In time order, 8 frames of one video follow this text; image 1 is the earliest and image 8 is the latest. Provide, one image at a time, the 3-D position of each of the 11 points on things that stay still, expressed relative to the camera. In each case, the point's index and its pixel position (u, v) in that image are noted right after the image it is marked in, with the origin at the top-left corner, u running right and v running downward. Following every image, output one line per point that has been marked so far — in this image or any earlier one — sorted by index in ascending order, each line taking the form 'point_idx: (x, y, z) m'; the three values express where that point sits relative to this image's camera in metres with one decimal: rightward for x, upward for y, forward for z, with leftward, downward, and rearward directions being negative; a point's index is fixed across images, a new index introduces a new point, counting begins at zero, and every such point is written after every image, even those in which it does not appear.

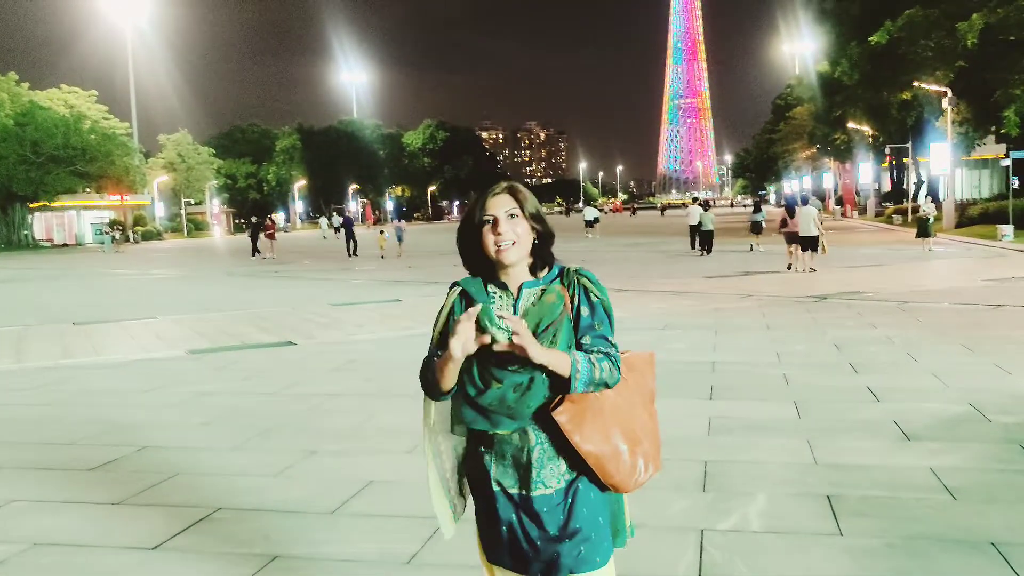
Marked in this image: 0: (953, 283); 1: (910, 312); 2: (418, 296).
0: (+8.1, +0.1, +17.9) m
1: (+5.2, -0.3, +12.9) m
2: (-1.7, -0.1, +17.9) m
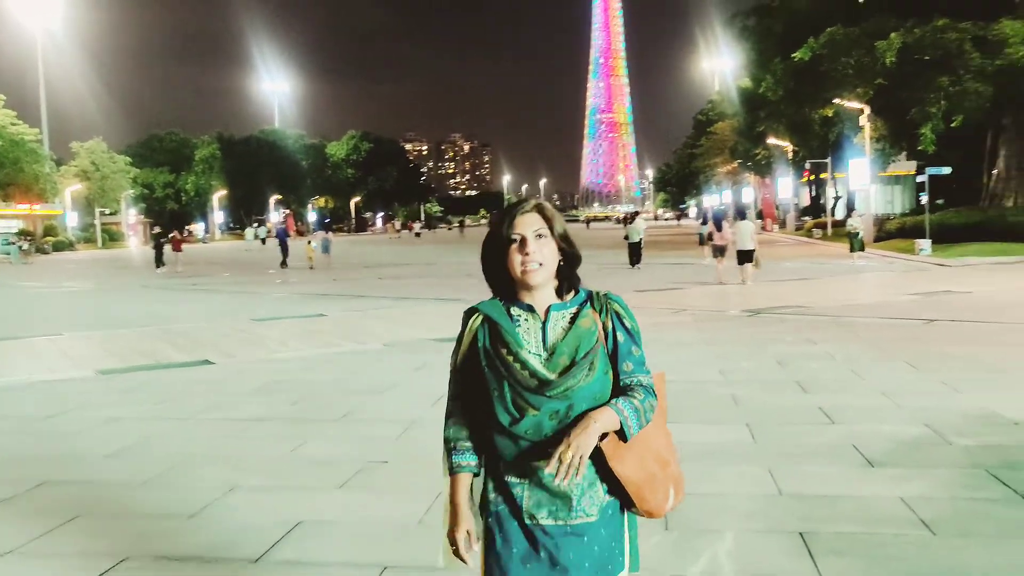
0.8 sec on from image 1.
0: (+6.8, -0.2, +18.1) m
1: (+4.4, -0.5, +12.8) m
2: (-2.9, -0.4, +17.2) m
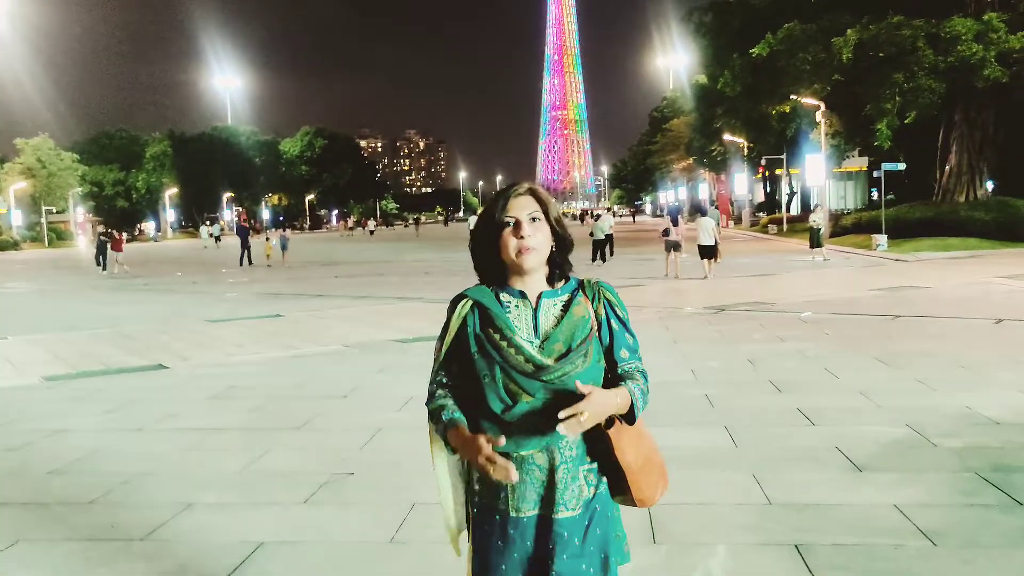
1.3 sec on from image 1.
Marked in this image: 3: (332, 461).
0: (+6.1, -0.1, +18.1) m
1: (+3.9, -0.5, +12.7) m
2: (-3.6, -0.4, +16.8) m
3: (-1.2, -1.1, +6.3) m
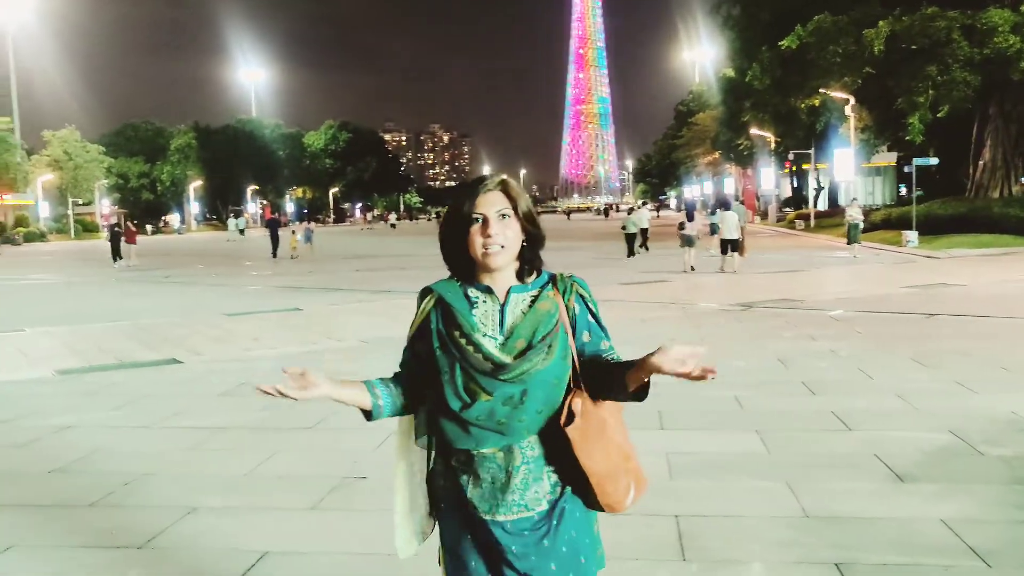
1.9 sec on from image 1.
0: (+6.5, 0.0, +17.6) m
1: (+4.2, -0.4, +12.3) m
2: (-3.2, -0.3, +16.6) m
3: (-1.1, -1.1, +6.0) m
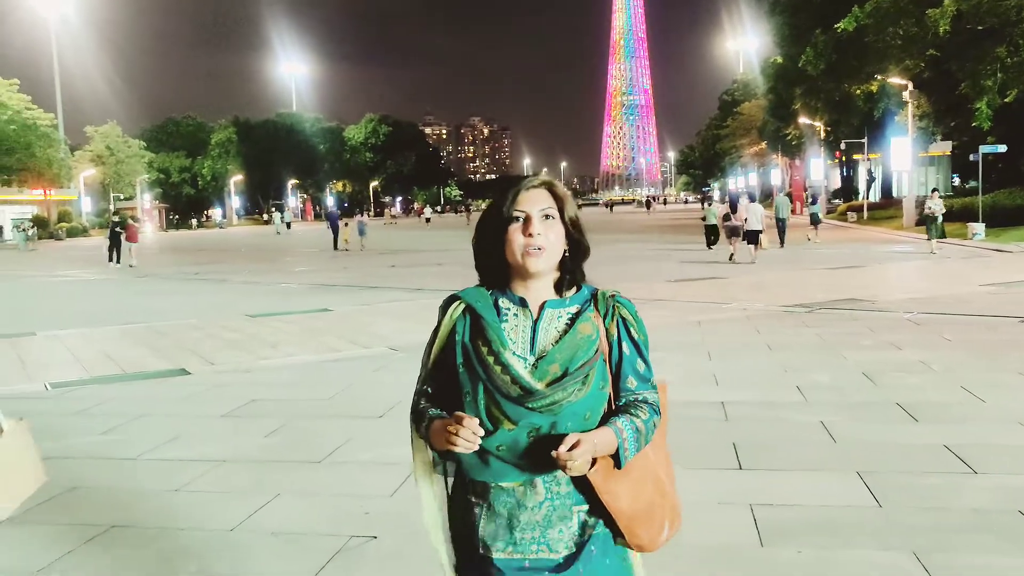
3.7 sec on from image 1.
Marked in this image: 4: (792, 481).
0: (+7.2, 0.0, +16.2) m
1: (+4.7, -0.4, +11.0) m
2: (-2.5, -0.3, +15.6) m
3: (-0.8, -1.1, +4.9) m
4: (+1.5, -1.0, +5.2) m
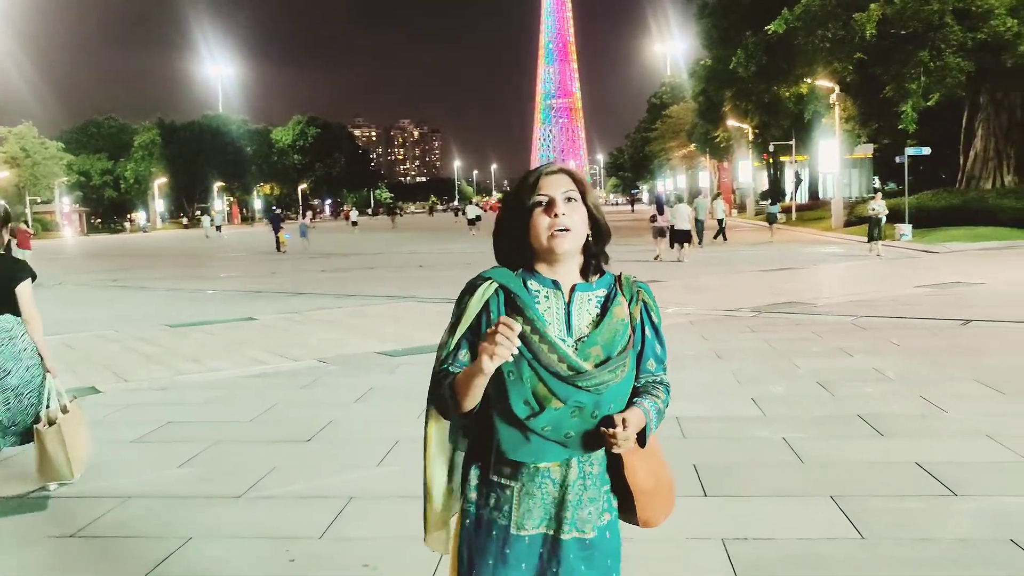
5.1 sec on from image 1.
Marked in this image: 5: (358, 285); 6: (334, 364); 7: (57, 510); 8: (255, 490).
0: (+6.1, 0.0, +16.1) m
1: (+4.0, -0.5, +10.7) m
2: (-3.5, -0.4, +14.8) m
3: (-1.1, -1.2, +4.3) m
4: (+1.2, -1.1, +4.8) m
5: (-3.1, +0.1, +19.5) m
6: (-1.8, -0.8, +9.8) m
7: (-2.4, -1.2, +5.2) m
8: (-1.4, -1.1, +5.5) m
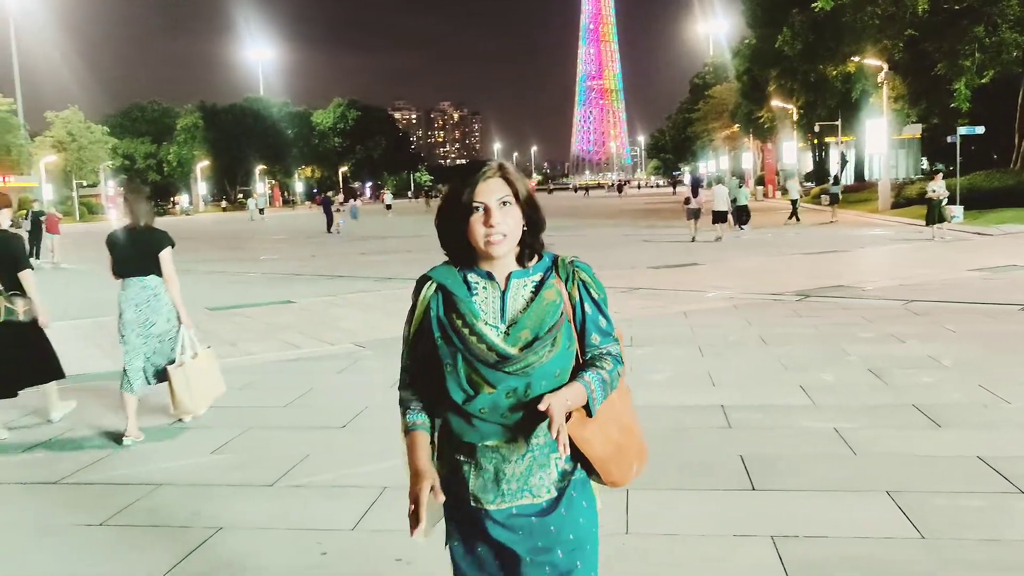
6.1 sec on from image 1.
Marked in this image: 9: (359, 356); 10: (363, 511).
0: (+6.8, +0.2, +15.7) m
1: (+4.4, -0.3, +10.4) m
2: (-2.9, -0.1, +14.8) m
3: (-0.9, -1.1, +4.2) m
4: (+1.4, -1.0, +4.5) m
5: (-2.3, +0.4, +19.4) m
6: (-1.4, -0.6, +9.6) m
7: (-2.2, -1.1, +5.1) m
8: (-1.2, -1.0, +5.3) m
9: (-1.4, -0.6, +9.2) m
10: (-0.7, -1.1, +4.7) m
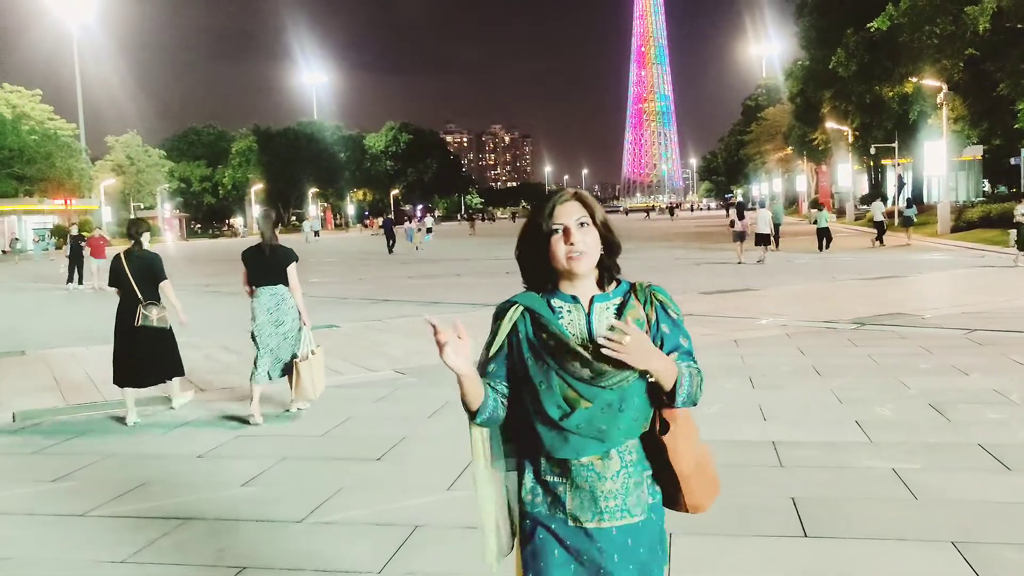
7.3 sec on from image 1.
0: (+7.5, -0.2, +15.1) m
1: (+4.9, -0.6, +9.9) m
2: (-2.2, -0.5, +14.7) m
3: (-0.8, -1.3, +4.0) m
4: (+1.6, -1.2, +4.2) m
5: (-1.4, -0.1, +19.3) m
6: (-1.0, -0.8, +9.5) m
7: (-2.0, -1.2, +4.9) m
8: (-1.0, -1.2, +5.1) m
9: (-1.0, -0.9, +9.0) m
10: (-0.6, -1.2, +4.5) m
